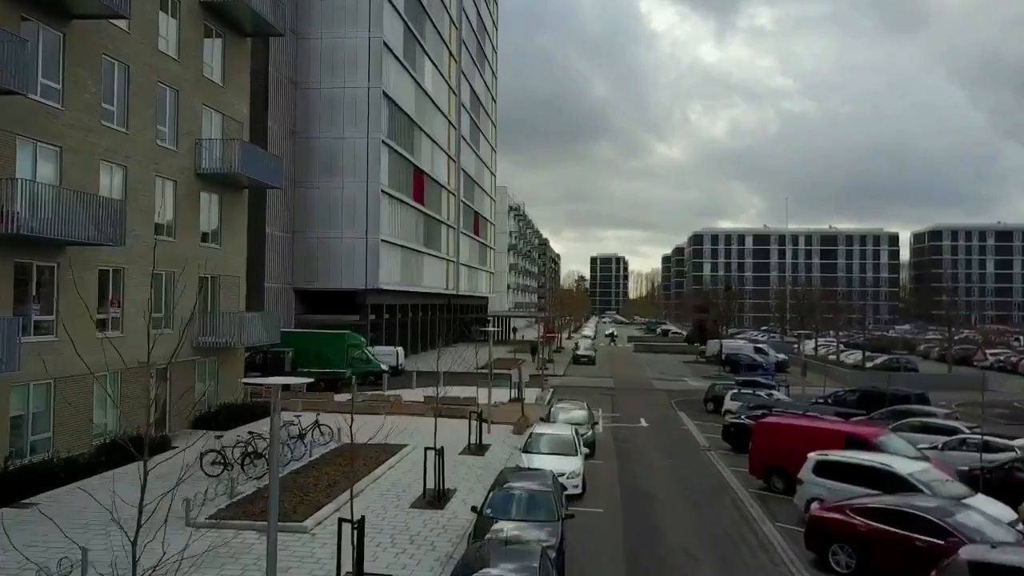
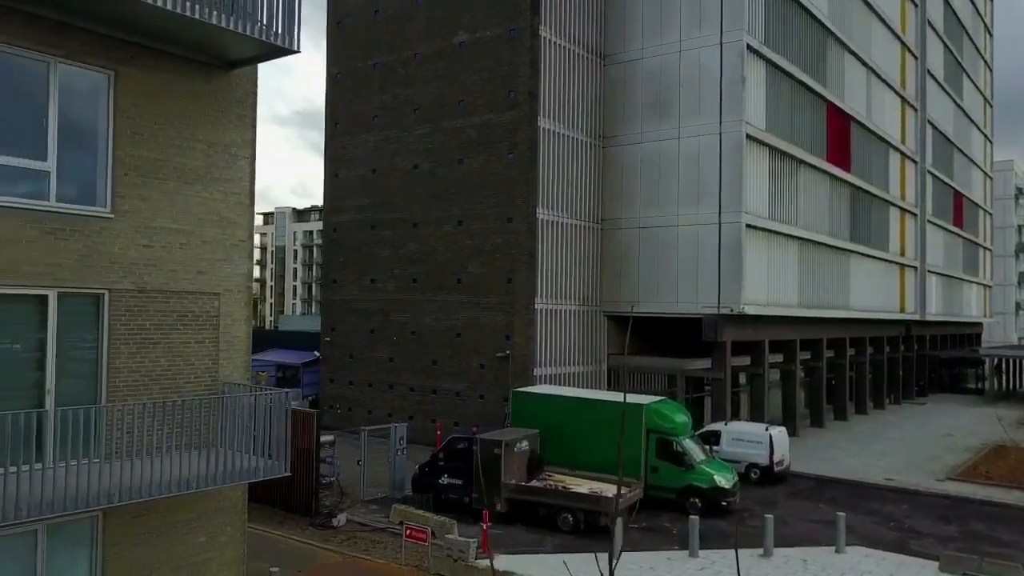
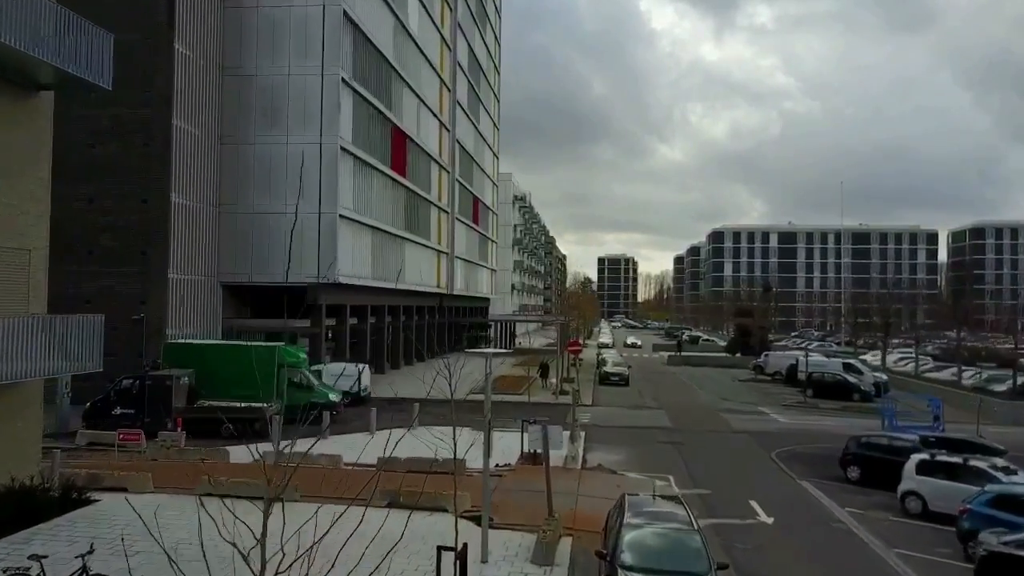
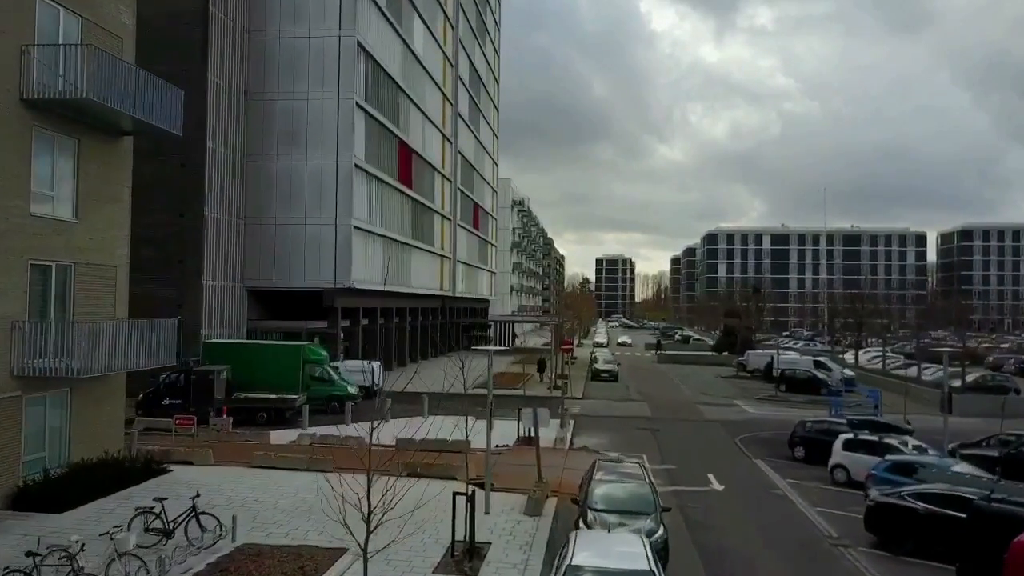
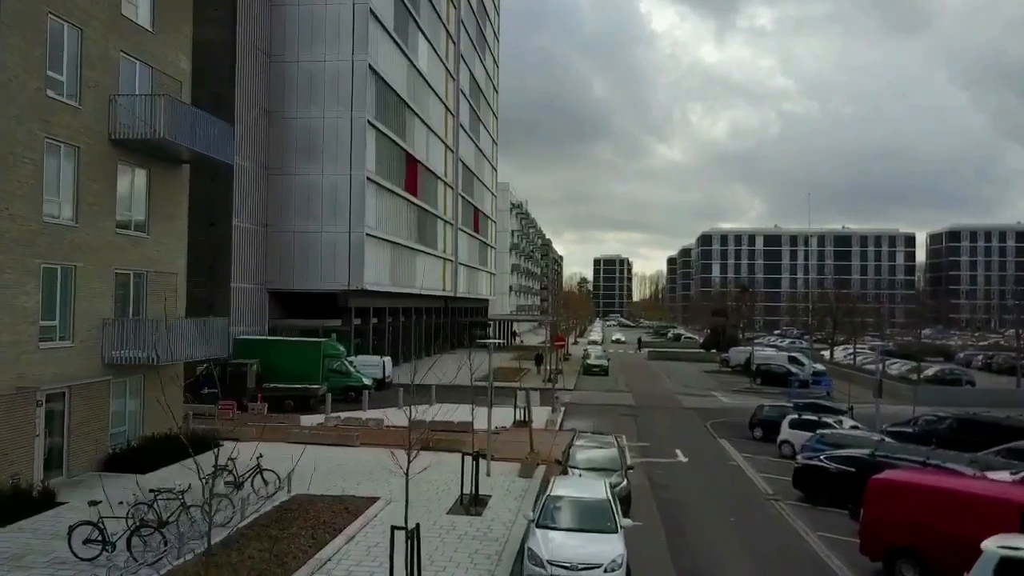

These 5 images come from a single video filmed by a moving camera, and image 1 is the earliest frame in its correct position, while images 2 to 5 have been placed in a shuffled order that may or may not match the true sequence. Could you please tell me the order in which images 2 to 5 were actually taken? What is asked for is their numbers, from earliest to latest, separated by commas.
5, 4, 3, 2
